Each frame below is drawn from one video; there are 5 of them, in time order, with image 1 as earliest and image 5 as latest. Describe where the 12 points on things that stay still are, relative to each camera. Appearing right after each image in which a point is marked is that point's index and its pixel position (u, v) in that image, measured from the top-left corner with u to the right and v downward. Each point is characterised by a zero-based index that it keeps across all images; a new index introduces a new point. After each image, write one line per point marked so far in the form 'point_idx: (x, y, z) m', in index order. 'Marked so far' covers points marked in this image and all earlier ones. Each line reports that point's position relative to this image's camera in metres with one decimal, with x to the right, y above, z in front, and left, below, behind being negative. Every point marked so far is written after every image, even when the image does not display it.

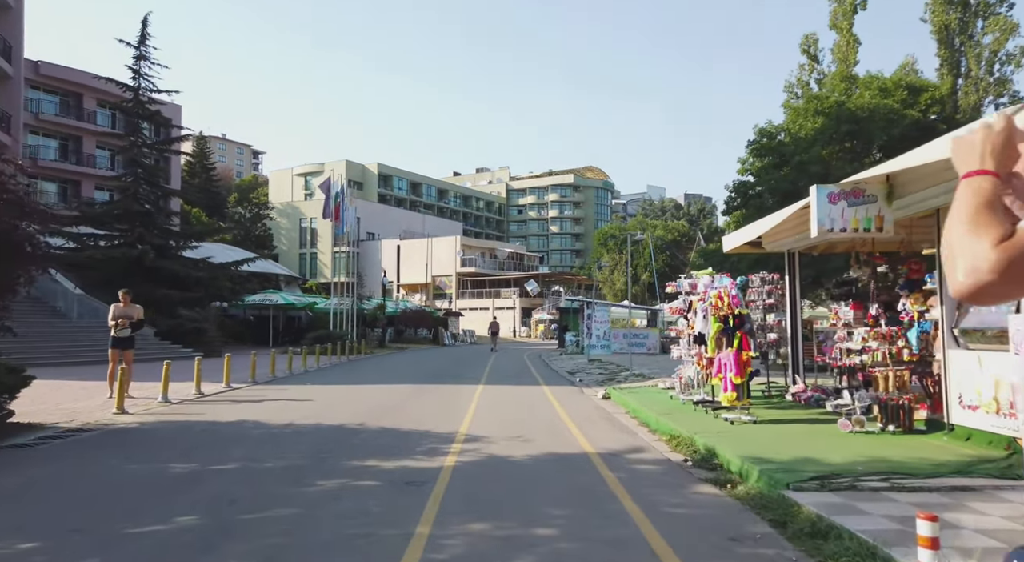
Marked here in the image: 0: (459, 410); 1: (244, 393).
0: (-0.9, -2.3, +13.2) m
1: (-5.9, -2.5, +16.6) m
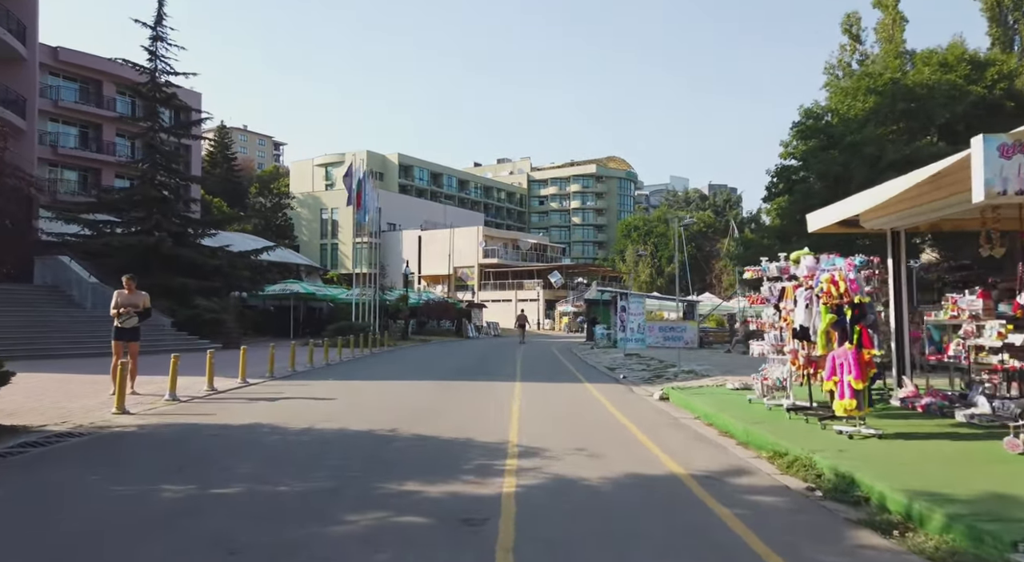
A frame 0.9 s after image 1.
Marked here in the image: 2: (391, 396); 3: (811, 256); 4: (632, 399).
0: (-0.1, -2.1, +11.6) m
1: (-5.1, -2.2, +15.2) m
2: (-2.4, -2.3, +15.1) m
3: (+3.4, +0.3, +8.5) m
4: (+2.4, -2.3, +14.2) m
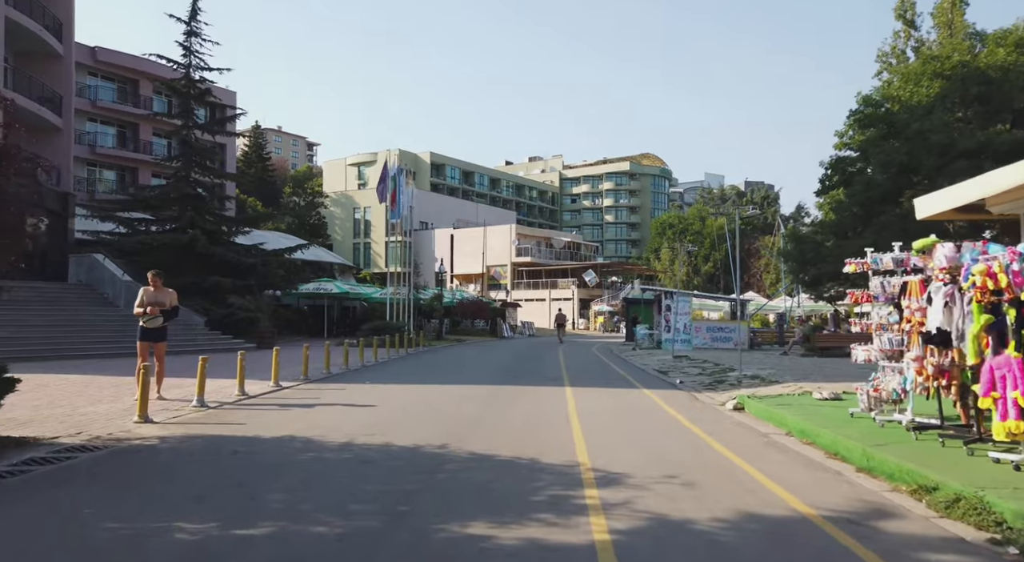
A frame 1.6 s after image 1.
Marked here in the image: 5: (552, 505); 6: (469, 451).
0: (+0.7, -2.0, +10.4) m
1: (-4.1, -2.2, +14.1) m
2: (-1.5, -2.3, +13.9) m
3: (+4.1, +0.3, +7.0) m
4: (+3.3, -2.2, +12.9) m
5: (+0.3, -1.8, +5.9) m
6: (-0.5, -1.9, +8.4) m
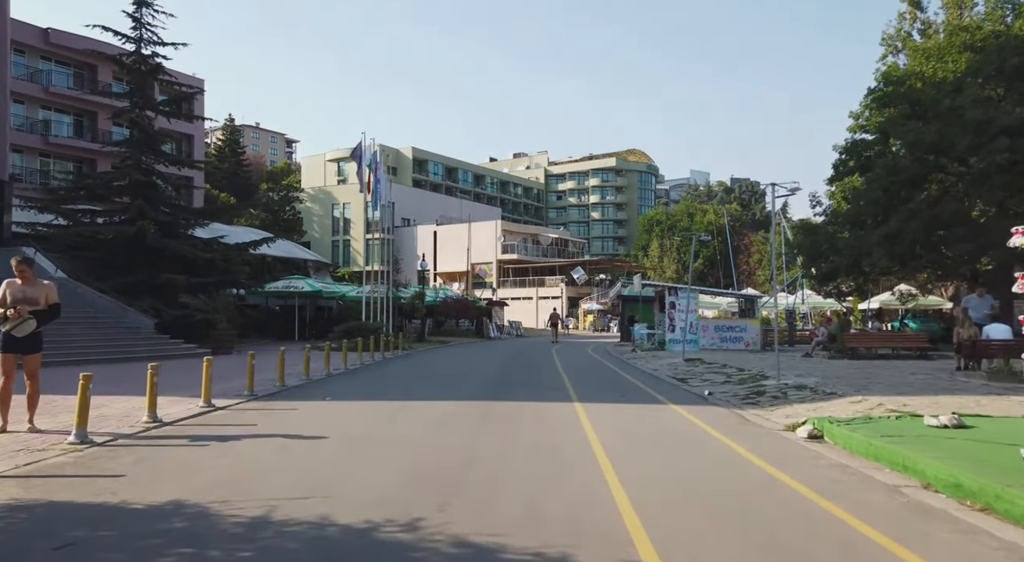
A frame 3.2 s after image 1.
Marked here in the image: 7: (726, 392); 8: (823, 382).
0: (+0.8, -1.9, +7.2) m
1: (-4.1, -2.0, +10.8) m
2: (-1.5, -2.1, +10.7) m
3: (+4.2, +0.5, +3.9) m
4: (+3.3, -2.0, +9.7) m
5: (+0.4, -1.6, +2.7) m
6: (-0.4, -1.7, +5.2) m
7: (+4.4, -2.3, +15.3) m
8: (+6.2, -2.0, +15.0) m
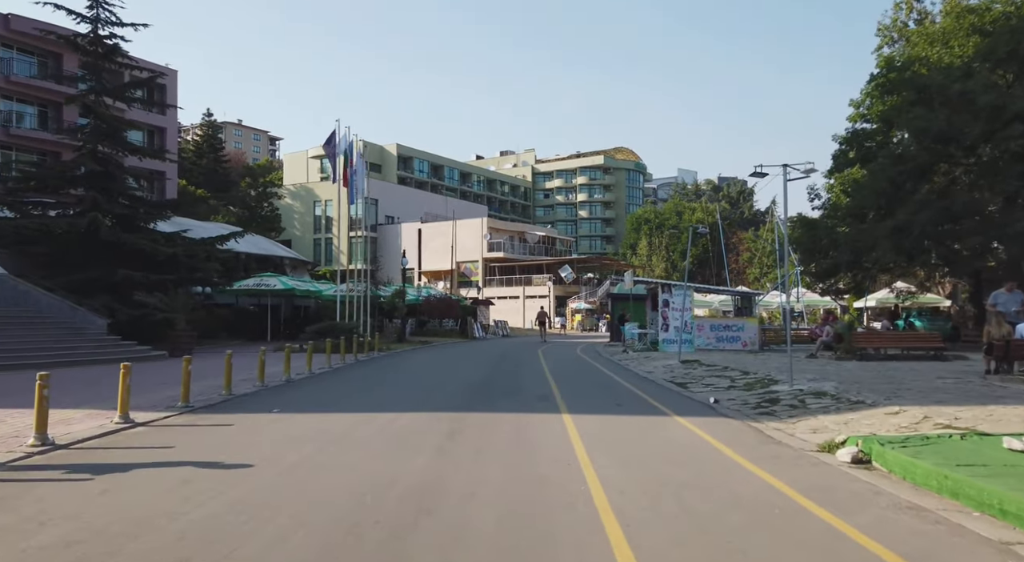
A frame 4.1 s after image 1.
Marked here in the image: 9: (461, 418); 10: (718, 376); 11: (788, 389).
0: (+0.5, -1.7, +5.4) m
1: (-4.4, -1.9, +8.9) m
2: (-1.8, -2.0, +8.8) m
3: (+4.0, +0.7, +2.2) m
4: (+3.0, -1.9, +8.0) m
5: (+0.3, -1.5, +0.8) m
6: (-0.6, -1.6, +3.3) m
7: (+4.0, -2.1, +13.5) m
8: (+5.9, -1.8, +13.3) m
9: (-0.8, -2.1, +11.1) m
10: (+4.9, -2.3, +17.8) m
11: (+5.2, -2.0, +13.9) m
